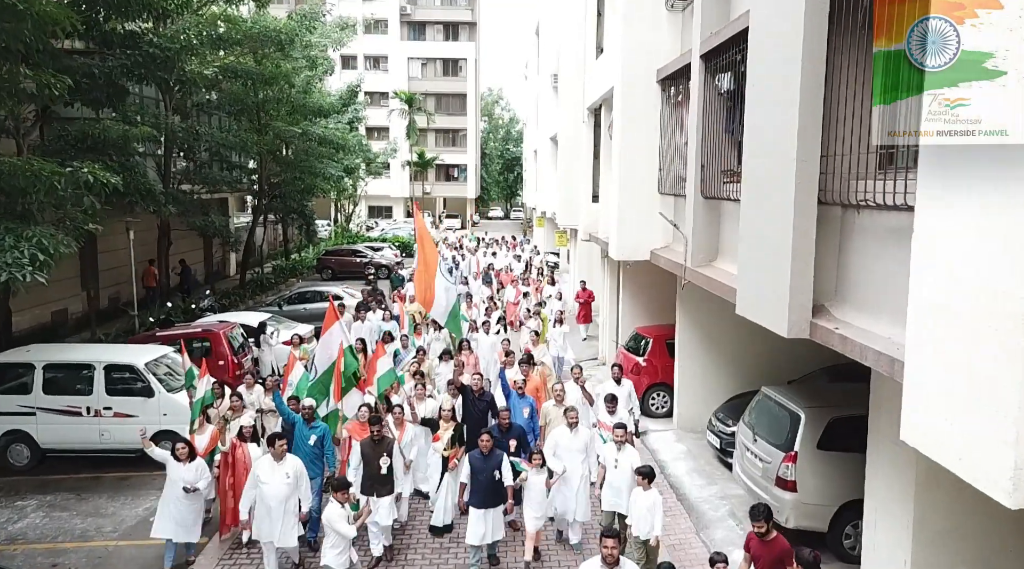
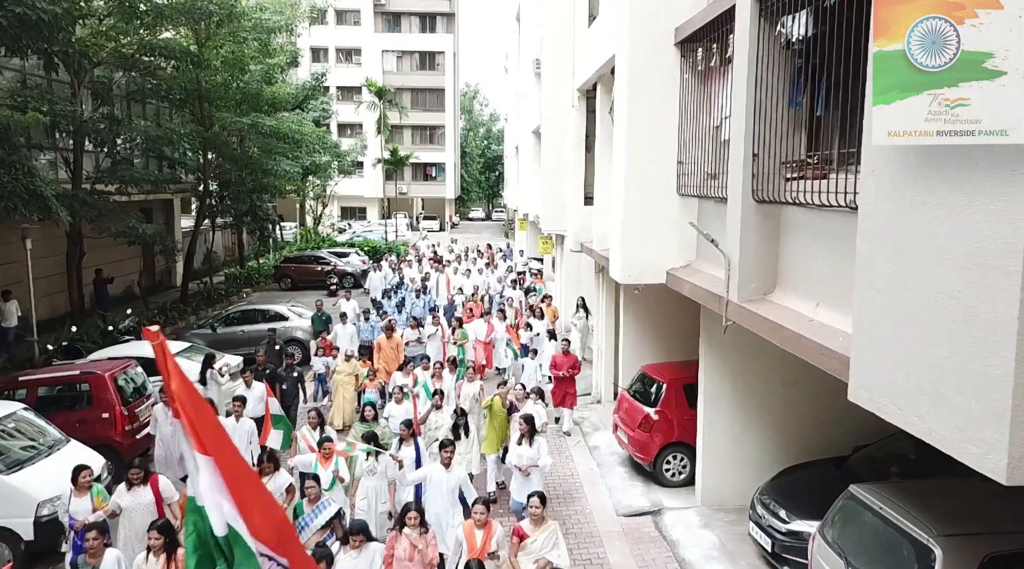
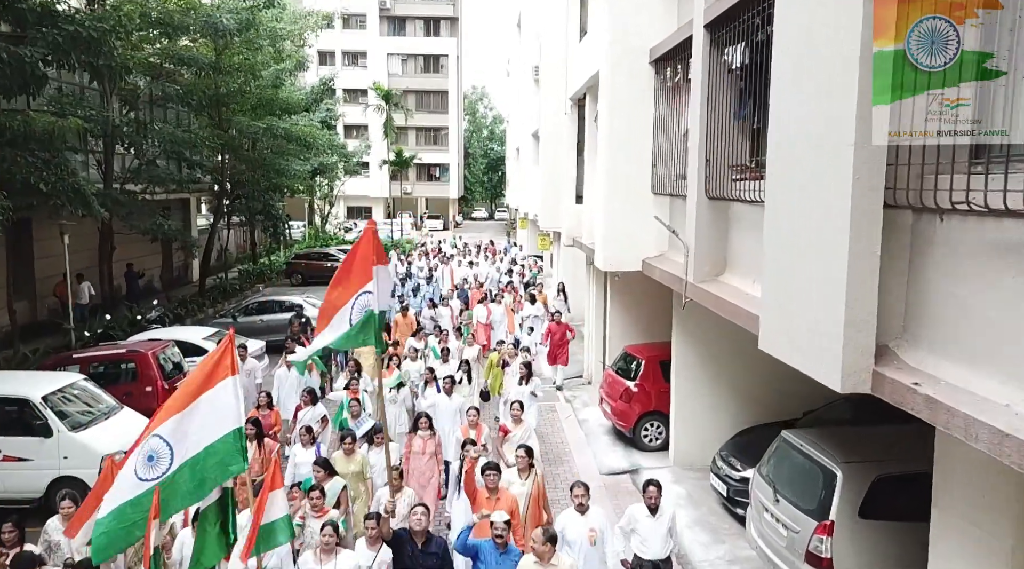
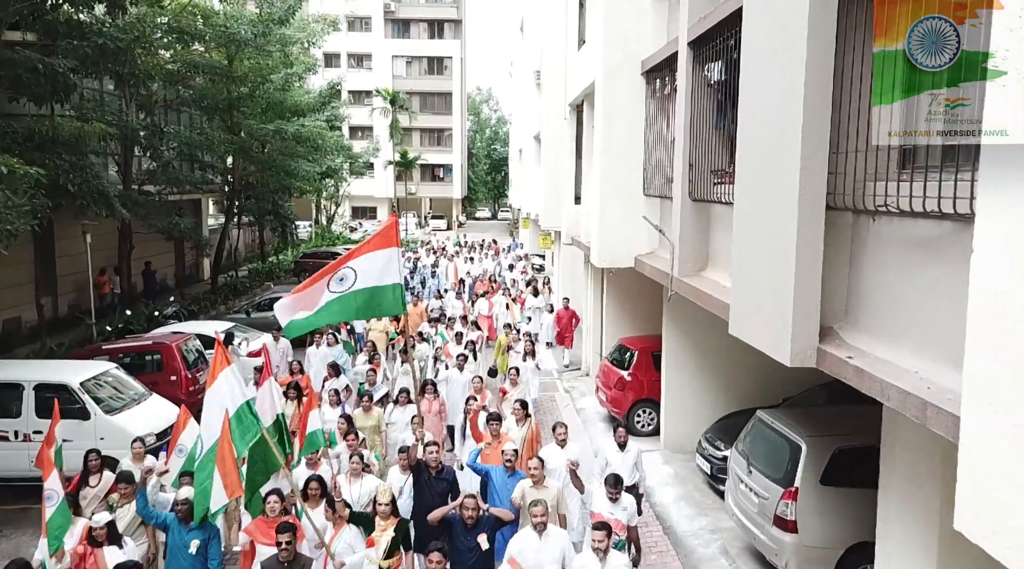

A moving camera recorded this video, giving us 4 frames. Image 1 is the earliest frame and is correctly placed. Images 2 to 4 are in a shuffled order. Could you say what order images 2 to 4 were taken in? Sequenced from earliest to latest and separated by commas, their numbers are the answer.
4, 3, 2
